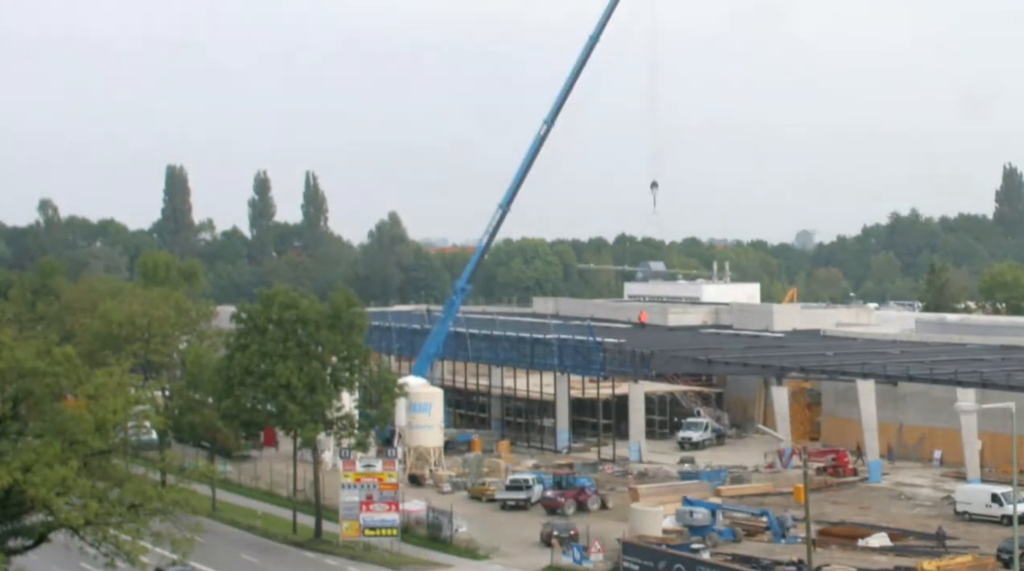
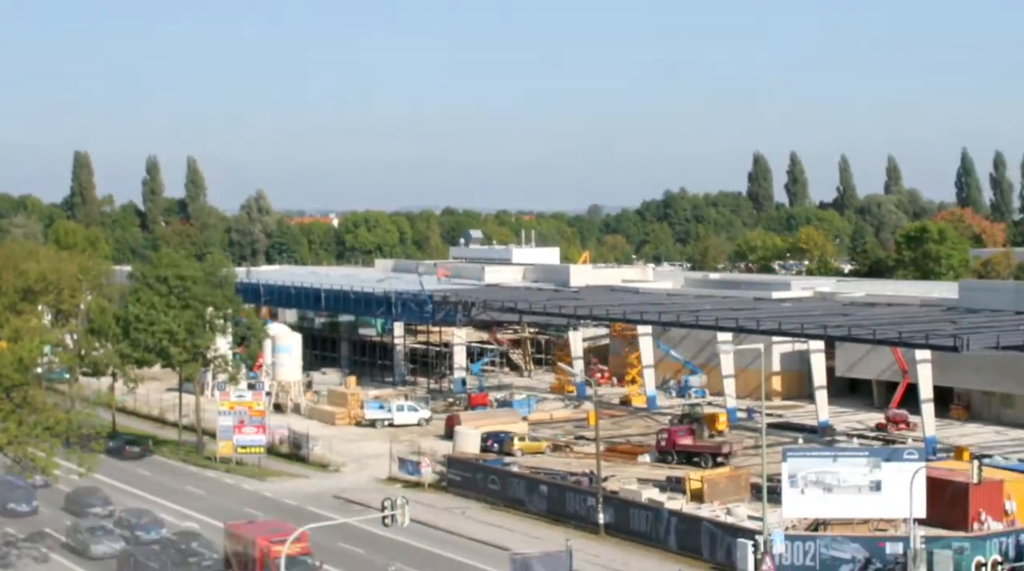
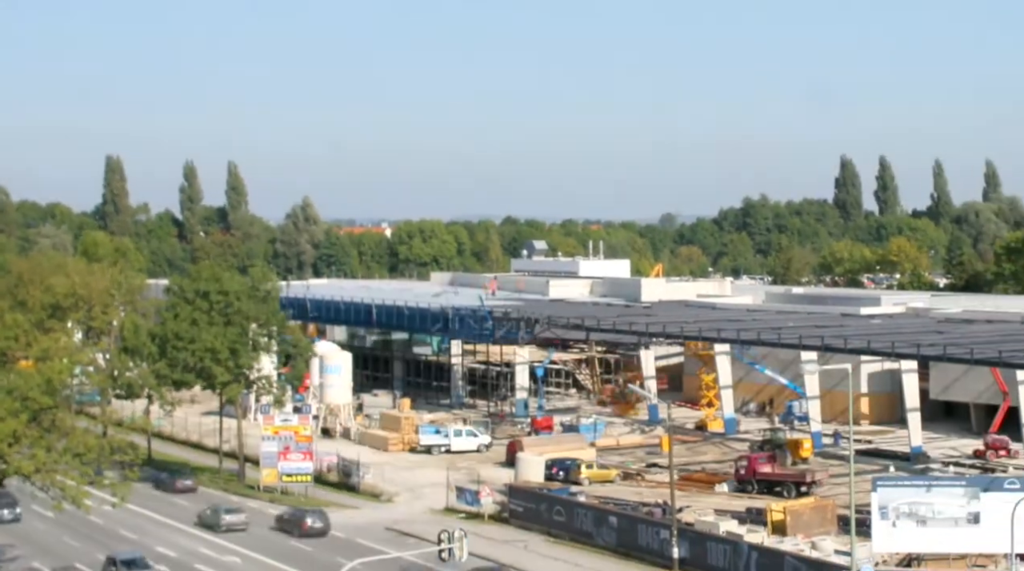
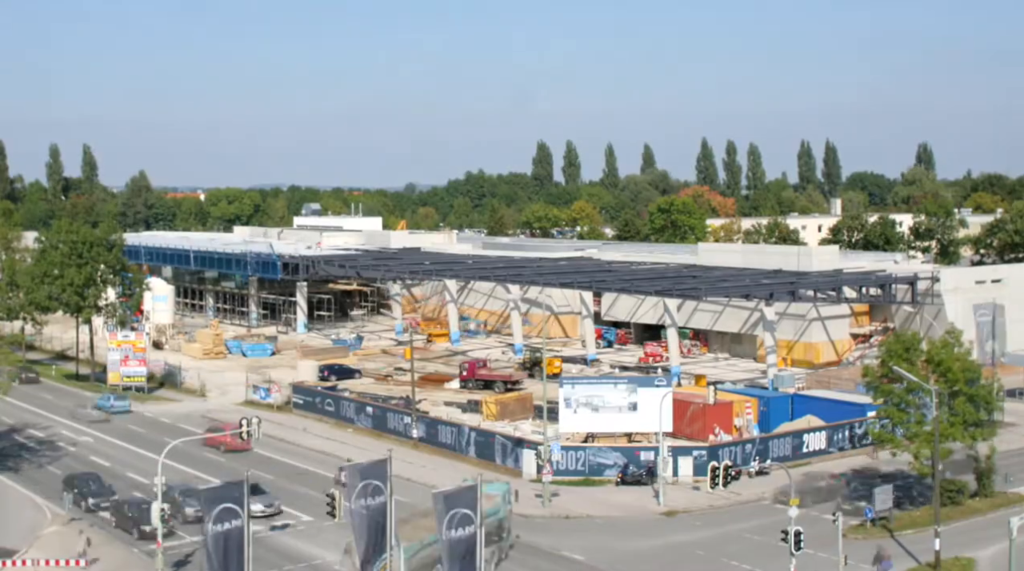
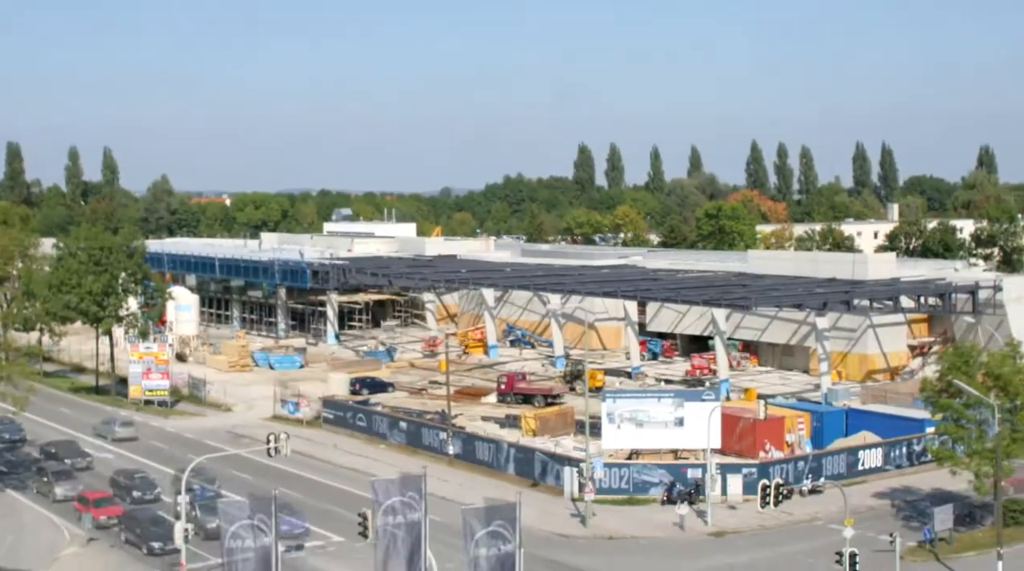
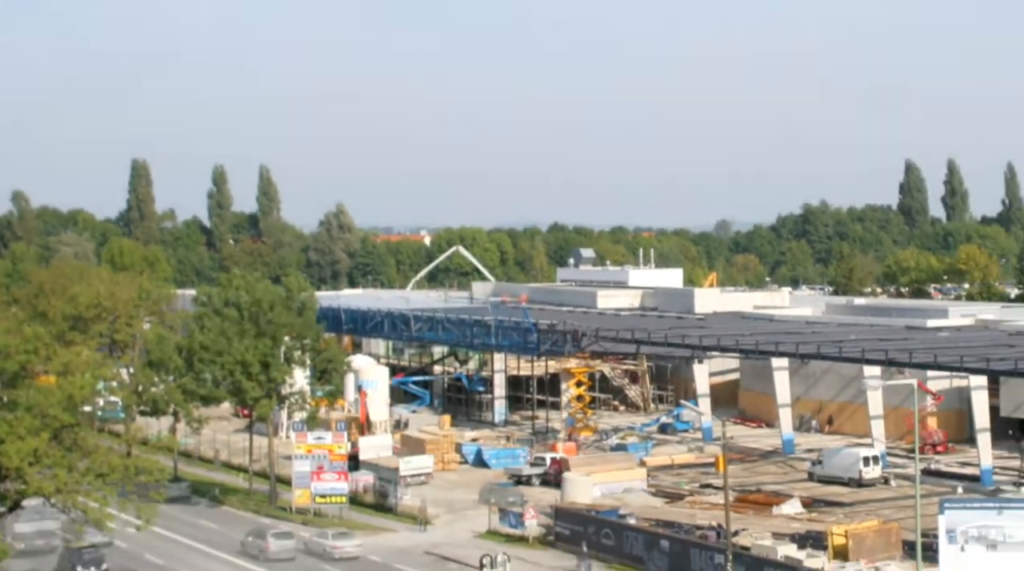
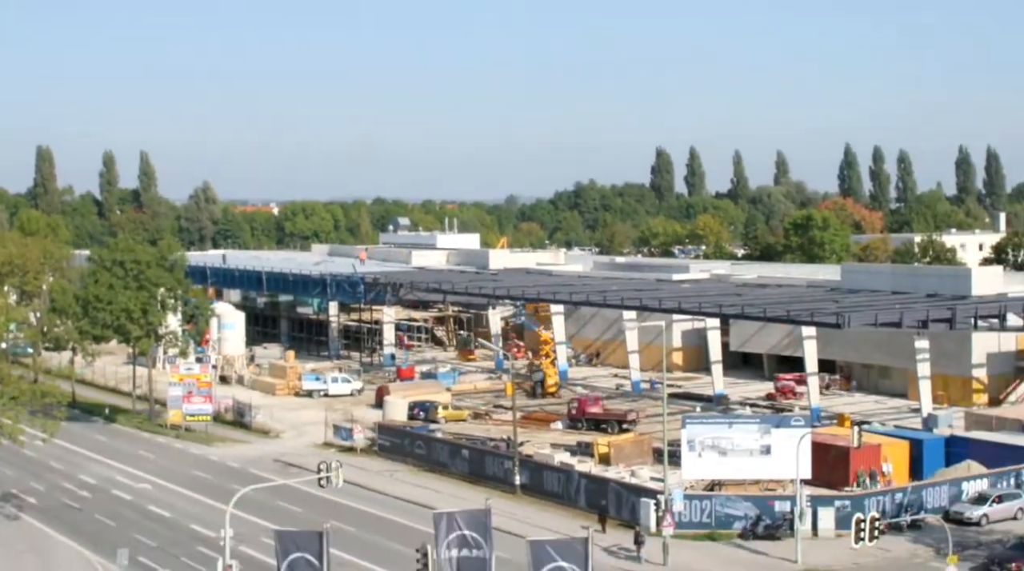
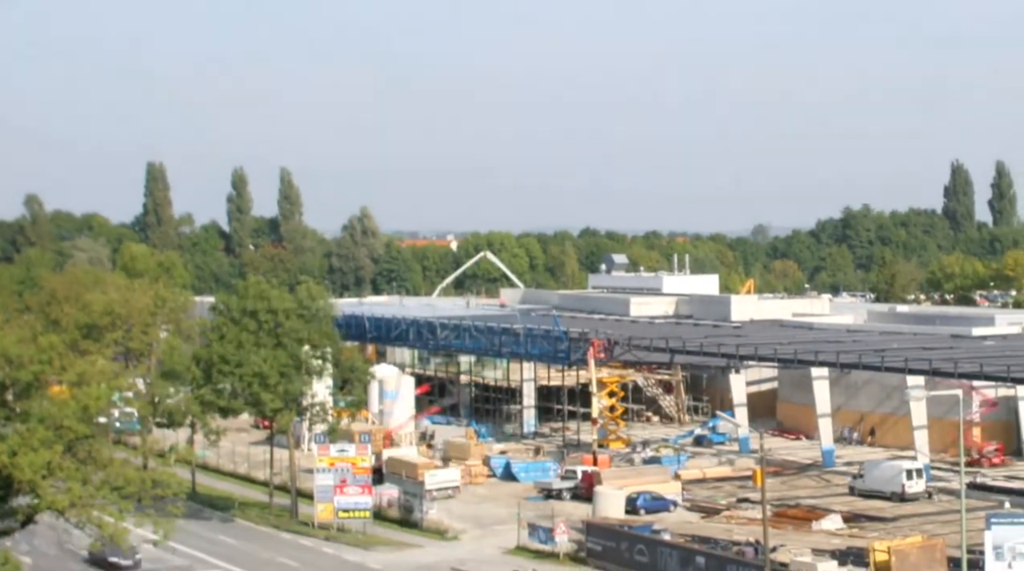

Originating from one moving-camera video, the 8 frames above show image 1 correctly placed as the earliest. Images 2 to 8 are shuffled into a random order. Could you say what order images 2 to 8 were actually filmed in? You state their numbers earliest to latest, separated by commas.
8, 6, 3, 2, 7, 5, 4
